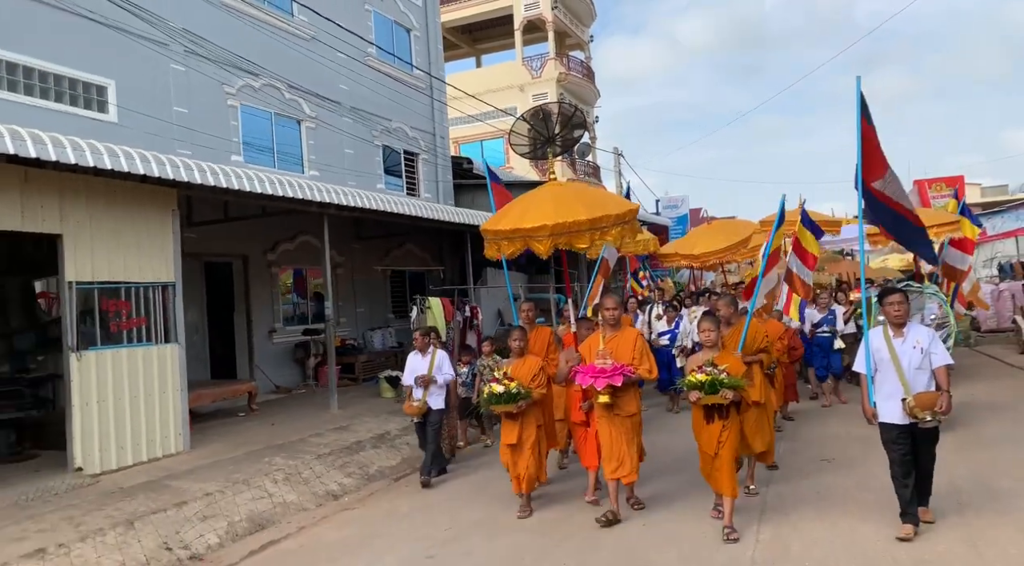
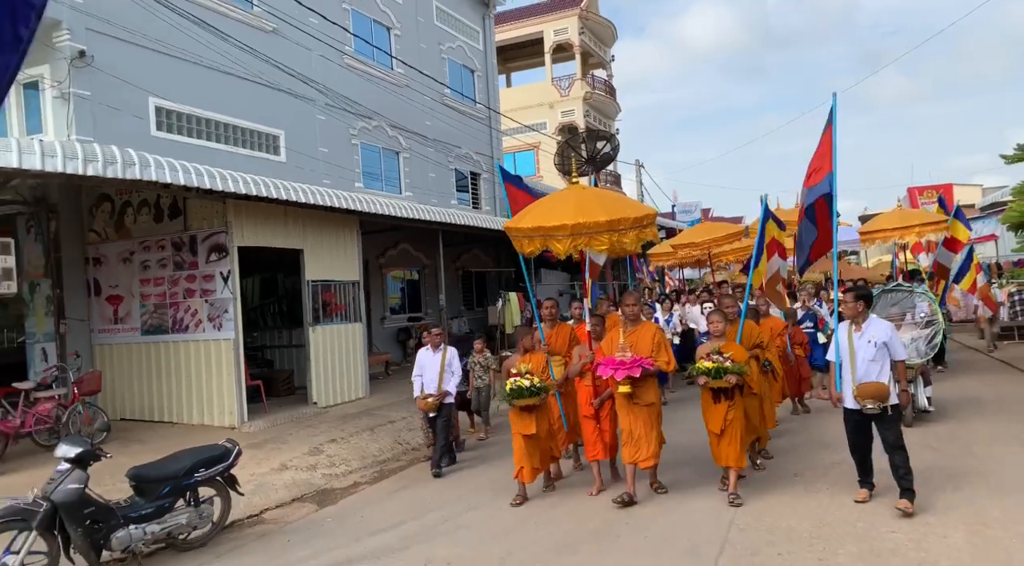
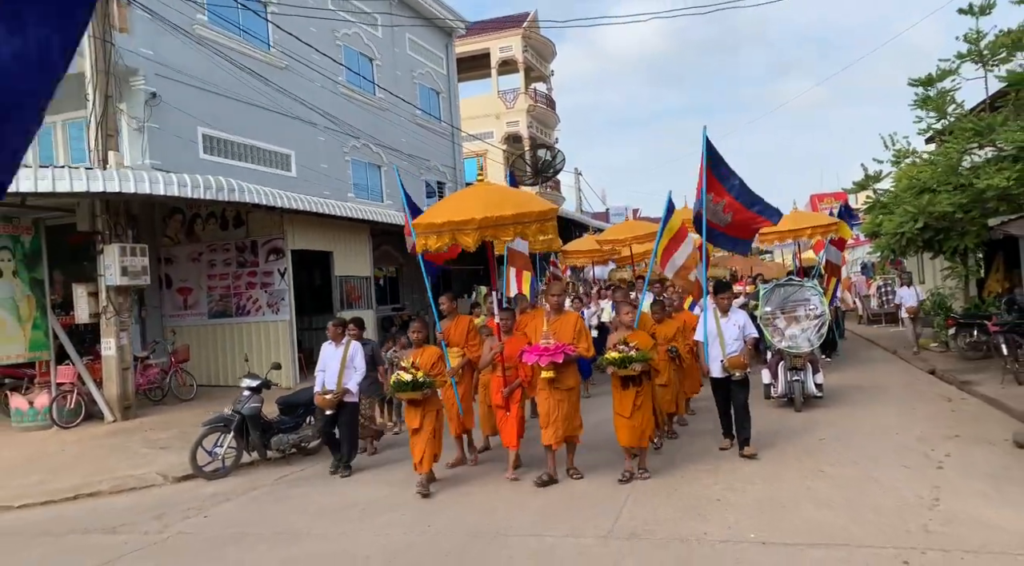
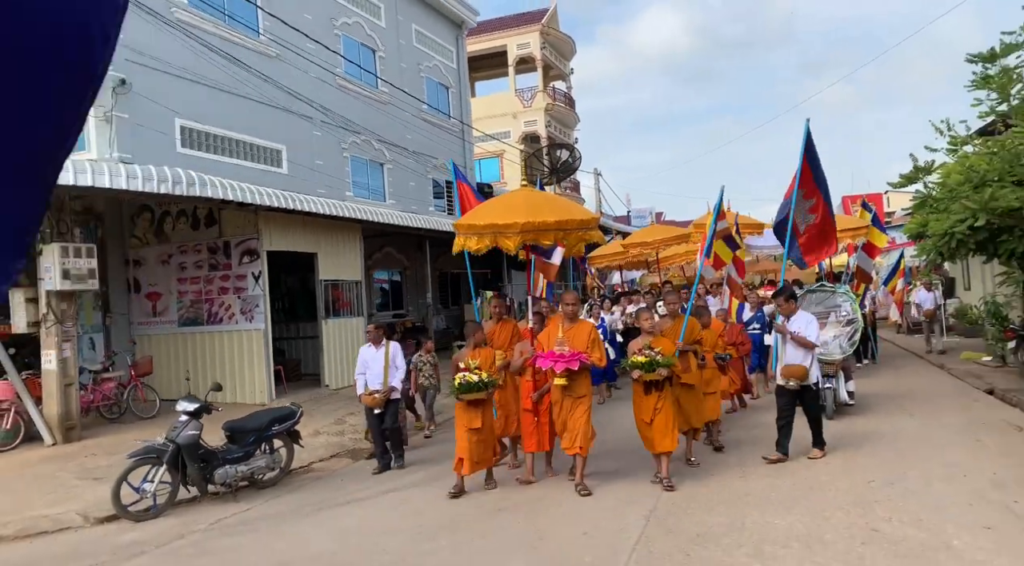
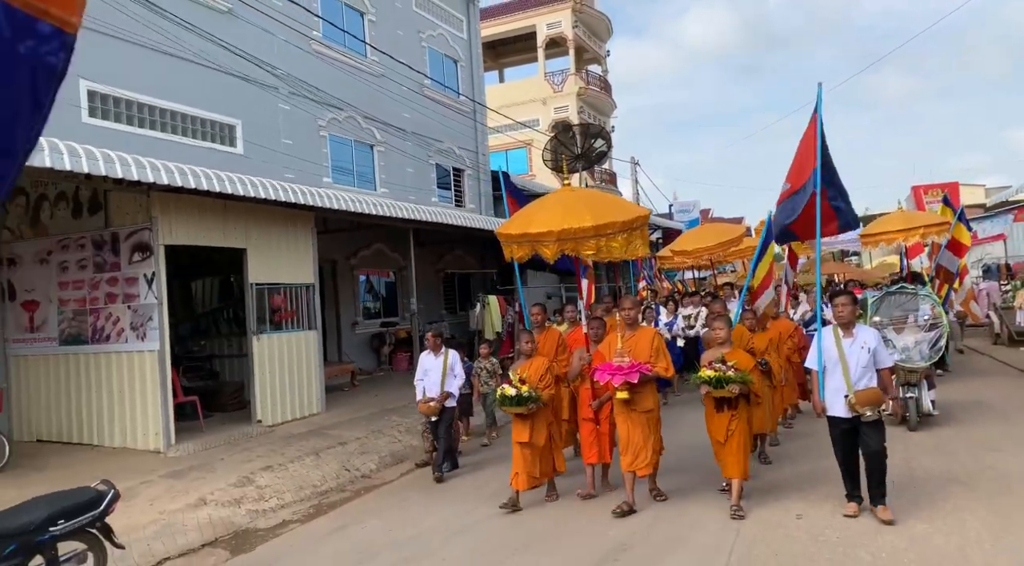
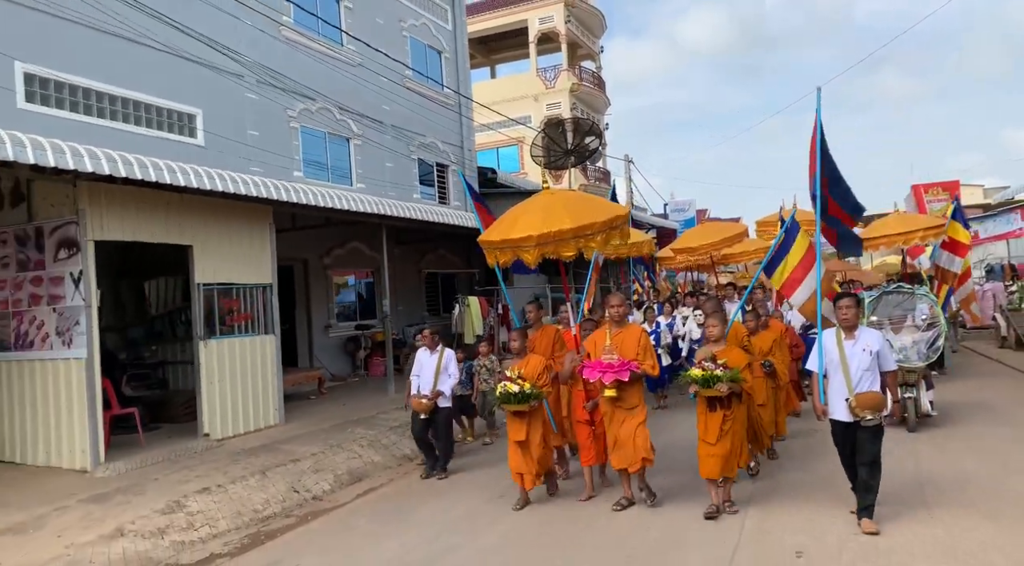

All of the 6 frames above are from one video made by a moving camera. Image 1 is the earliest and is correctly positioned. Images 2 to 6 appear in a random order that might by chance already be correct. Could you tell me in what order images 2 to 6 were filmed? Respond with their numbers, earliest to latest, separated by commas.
6, 5, 2, 4, 3
